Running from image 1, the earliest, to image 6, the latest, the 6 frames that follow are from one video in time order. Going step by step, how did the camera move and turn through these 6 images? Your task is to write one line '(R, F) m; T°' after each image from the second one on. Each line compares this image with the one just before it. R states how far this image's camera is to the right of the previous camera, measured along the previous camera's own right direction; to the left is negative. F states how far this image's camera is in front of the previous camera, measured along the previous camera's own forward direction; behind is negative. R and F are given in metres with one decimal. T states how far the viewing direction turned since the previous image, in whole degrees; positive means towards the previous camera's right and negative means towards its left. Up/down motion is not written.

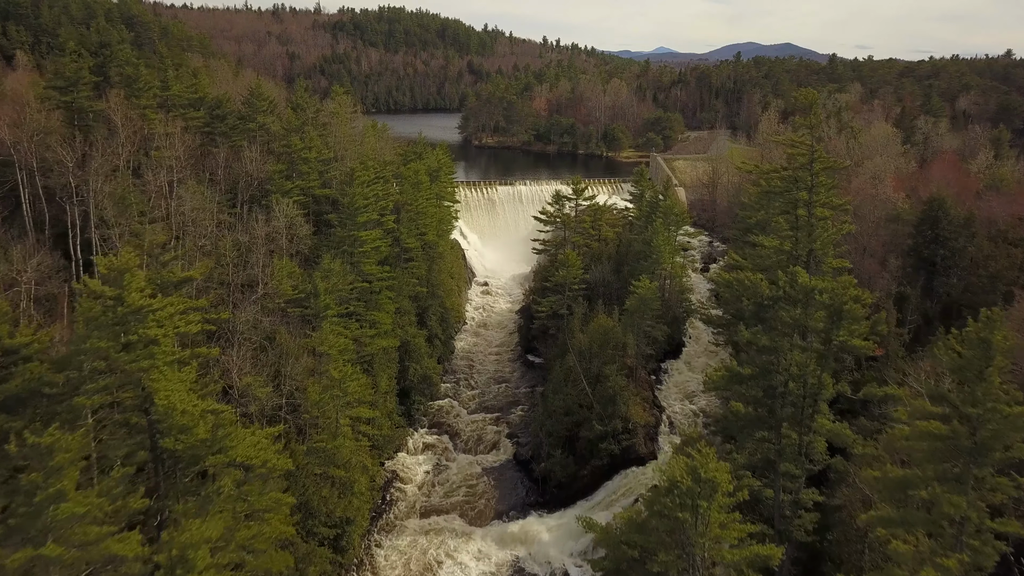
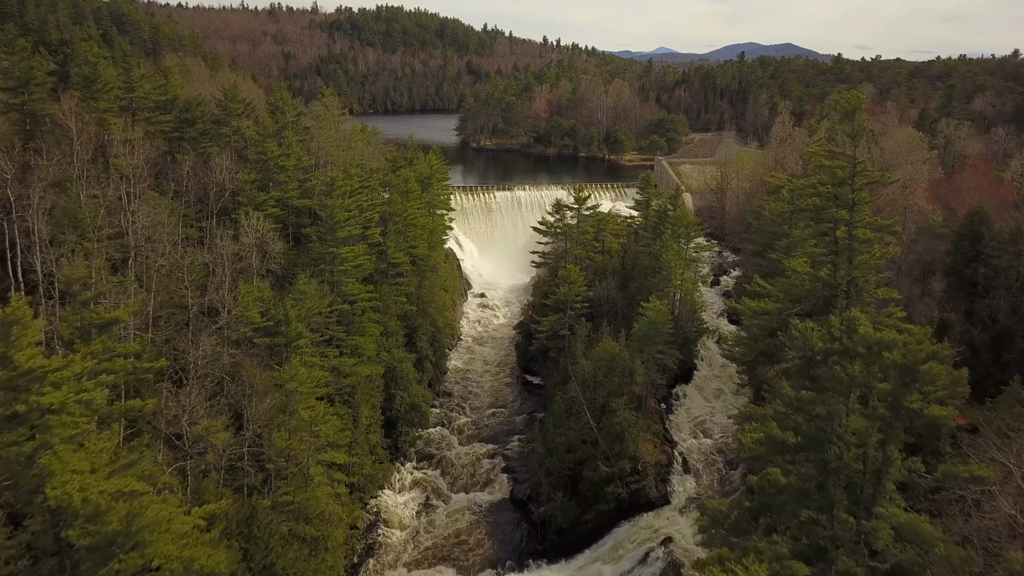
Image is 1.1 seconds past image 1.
(+0.2, +3.3) m; 0°
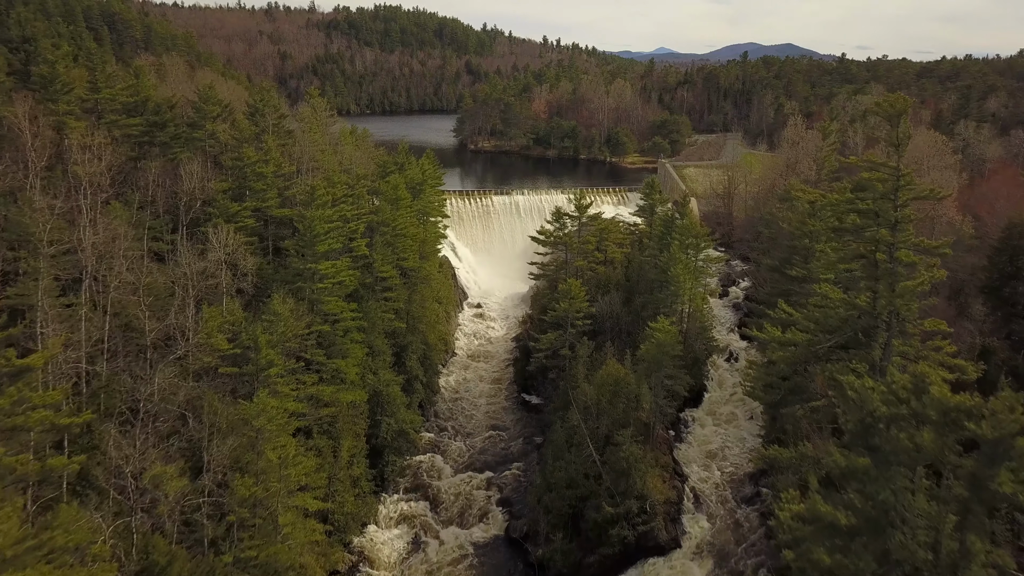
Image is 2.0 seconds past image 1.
(+0.2, +2.6) m; 0°
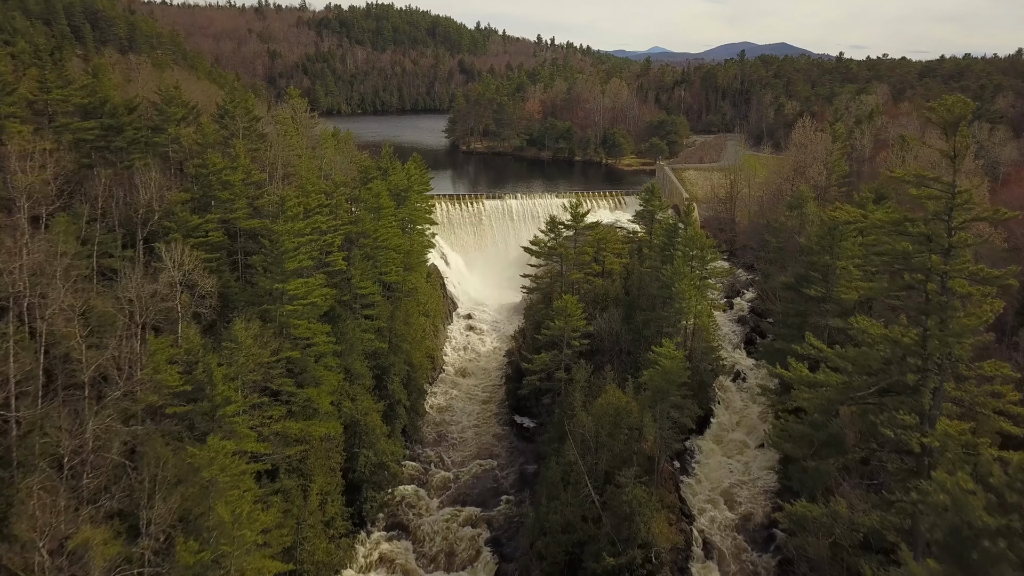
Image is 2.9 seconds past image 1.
(+0.2, +2.7) m; 0°
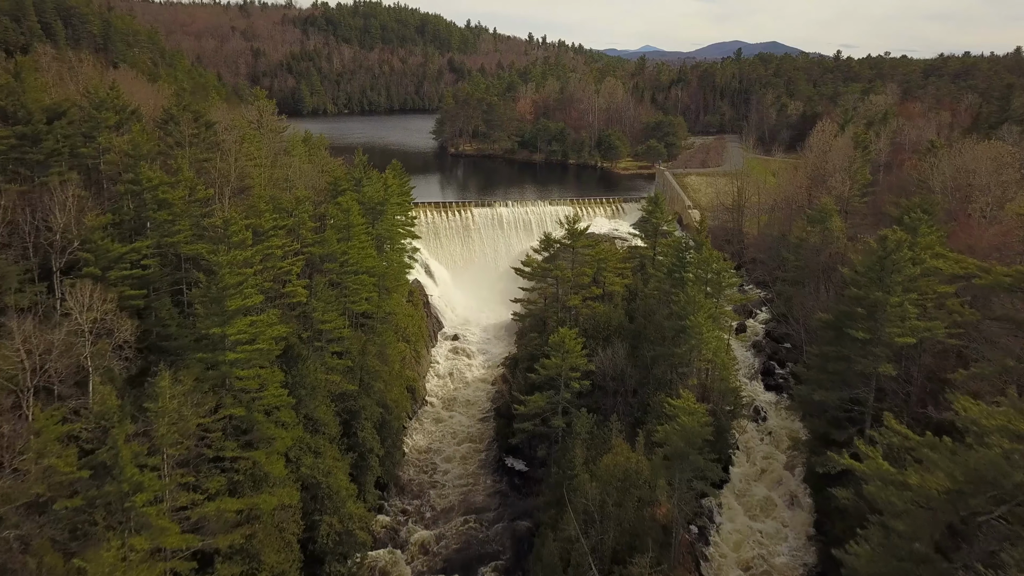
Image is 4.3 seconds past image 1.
(+0.1, +4.3) m; +1°
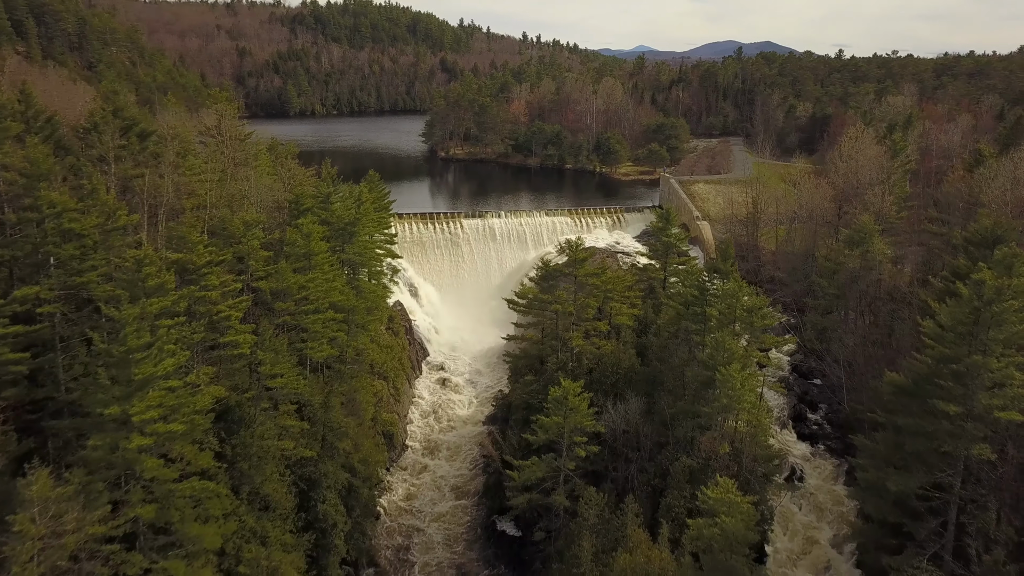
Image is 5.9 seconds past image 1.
(+0.1, +4.8) m; 0°
